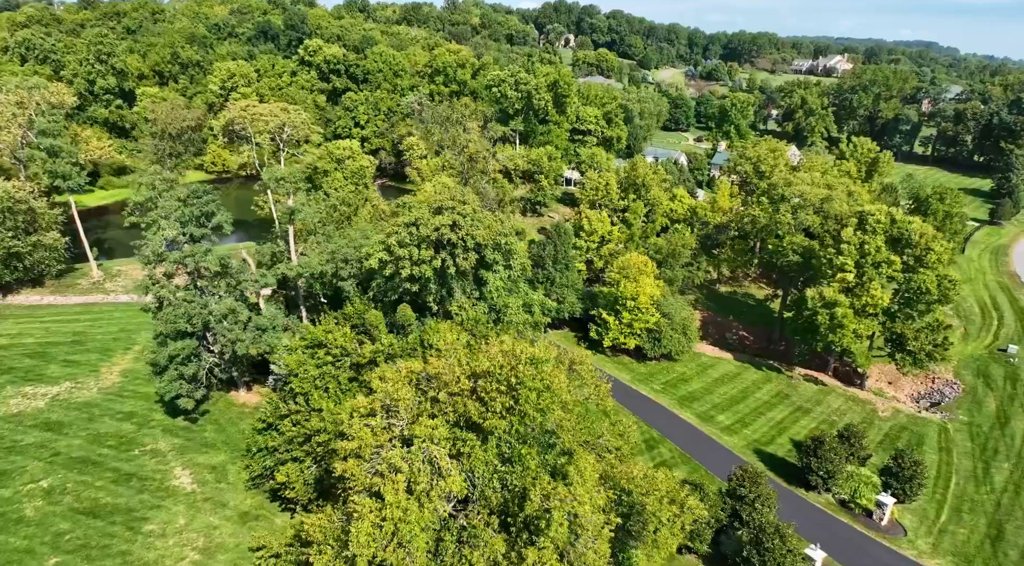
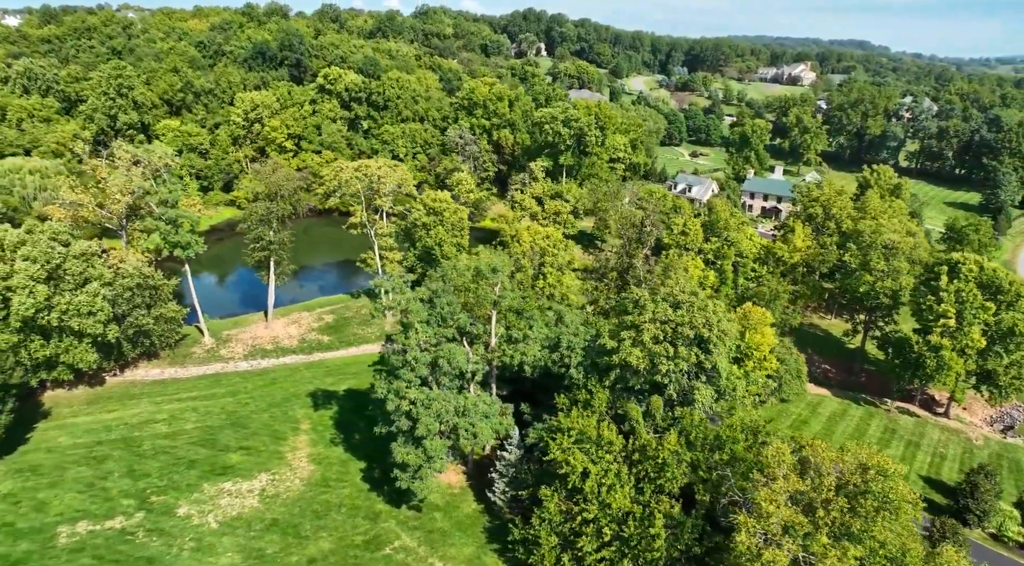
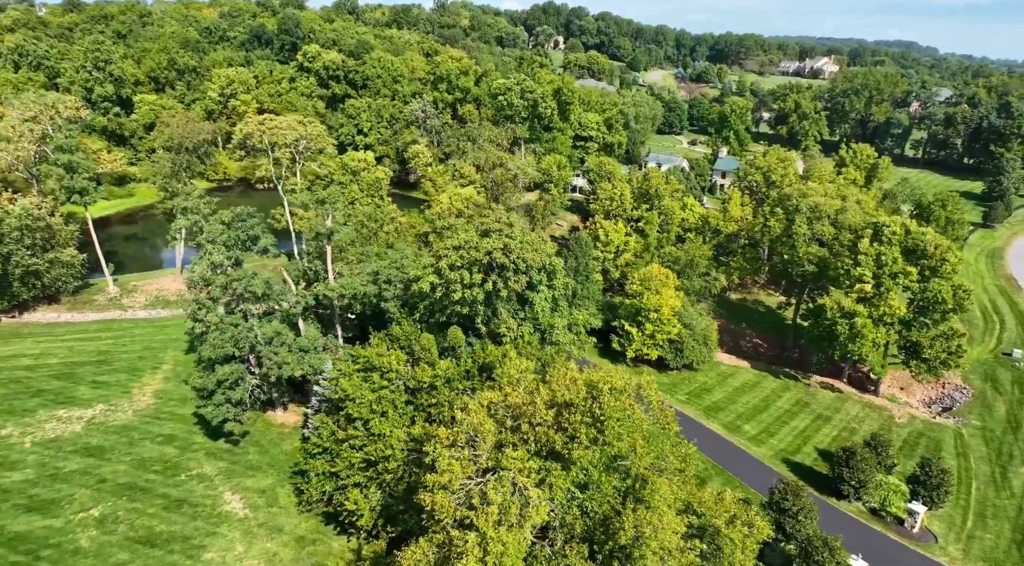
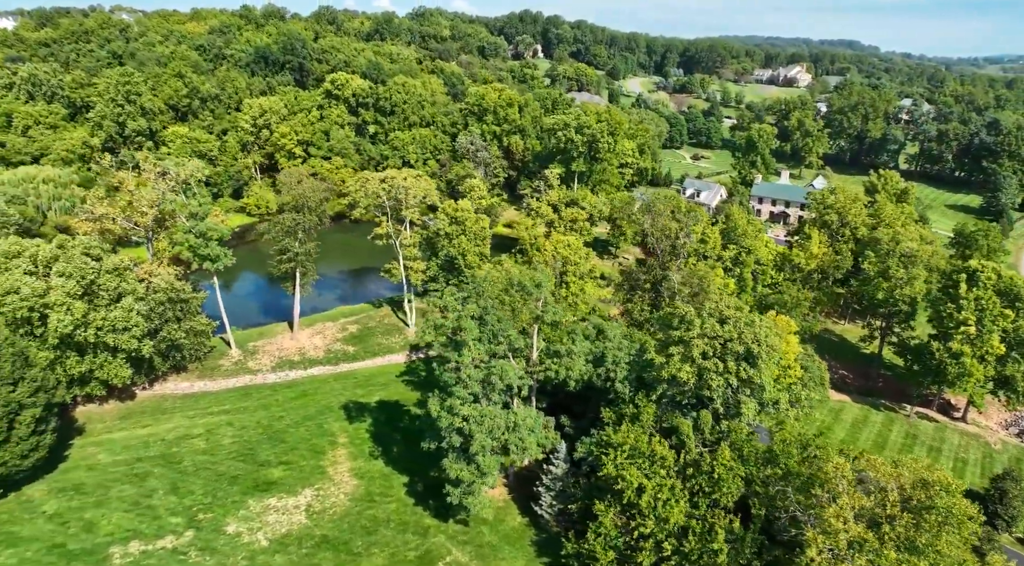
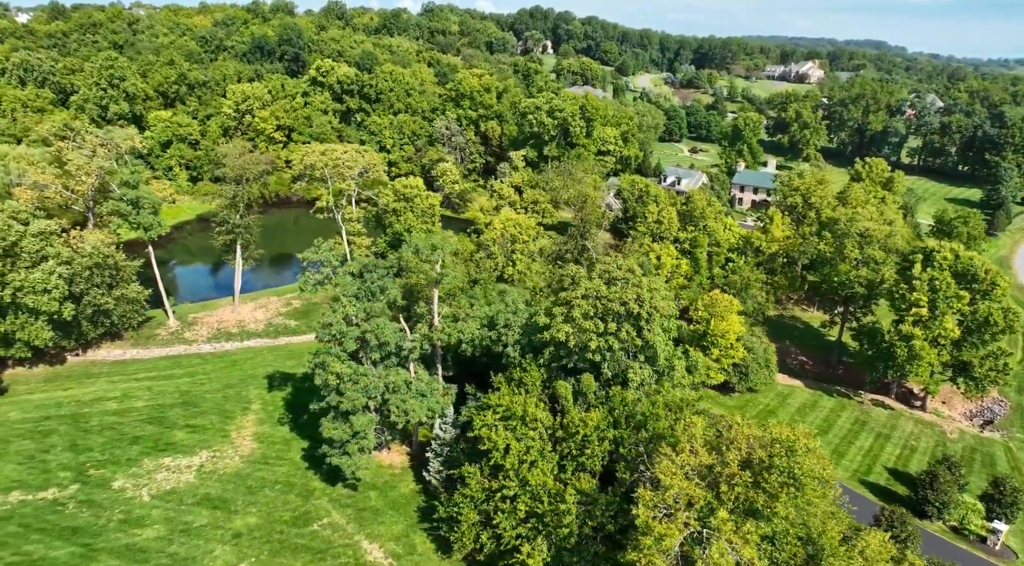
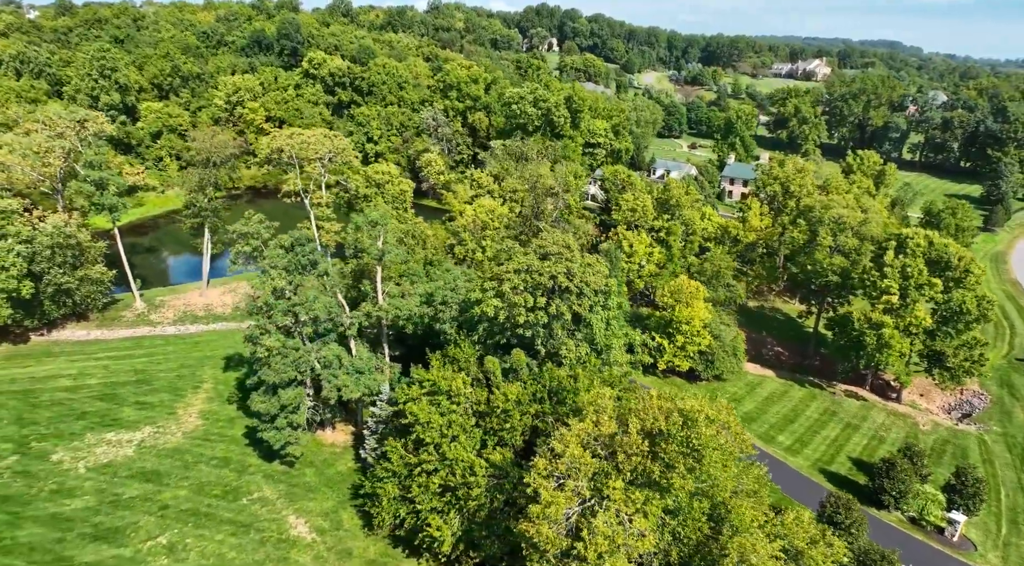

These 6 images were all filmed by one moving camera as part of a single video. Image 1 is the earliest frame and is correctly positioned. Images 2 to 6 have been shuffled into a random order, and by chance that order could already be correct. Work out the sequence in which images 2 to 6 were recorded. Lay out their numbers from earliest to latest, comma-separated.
3, 6, 5, 2, 4
